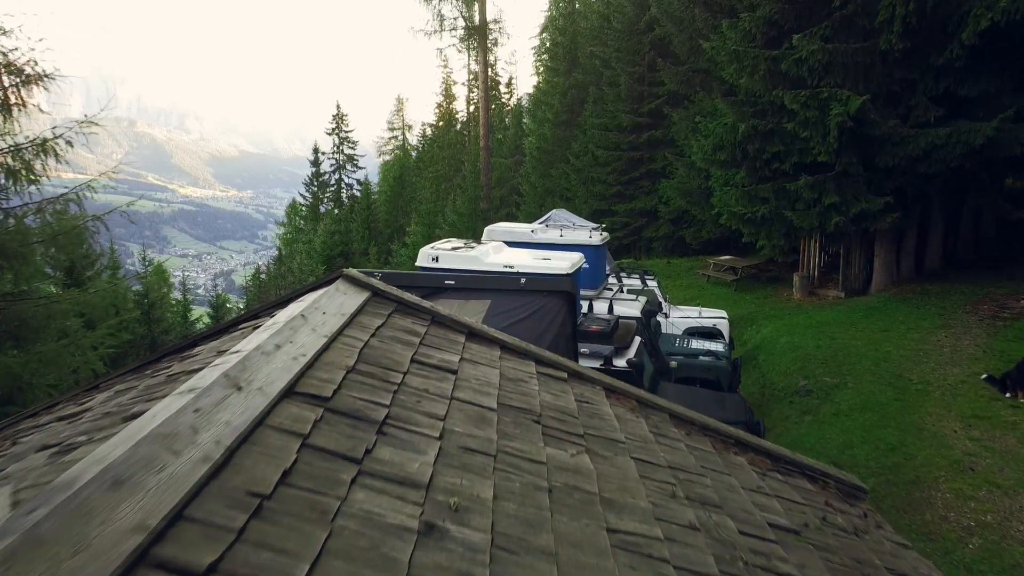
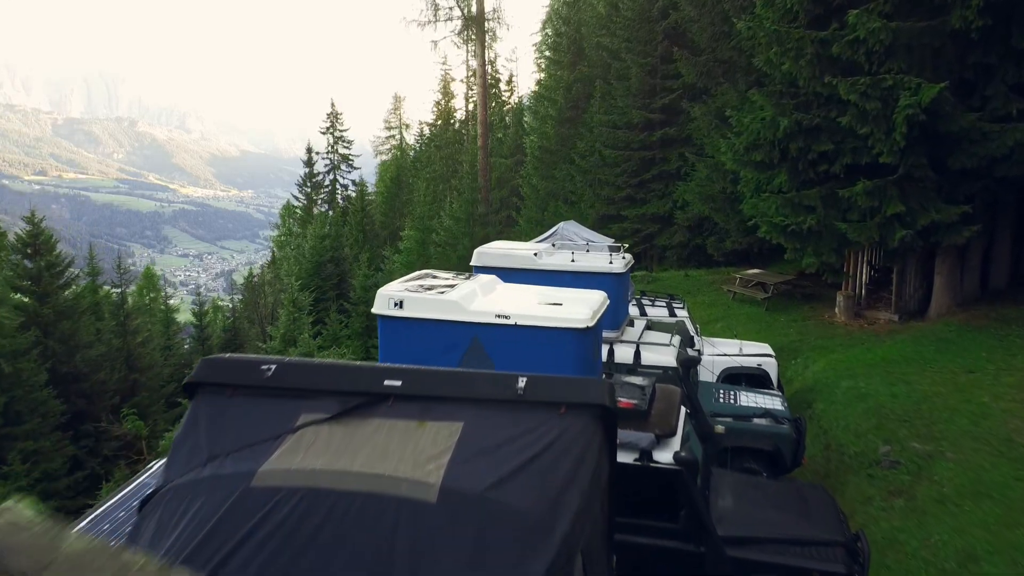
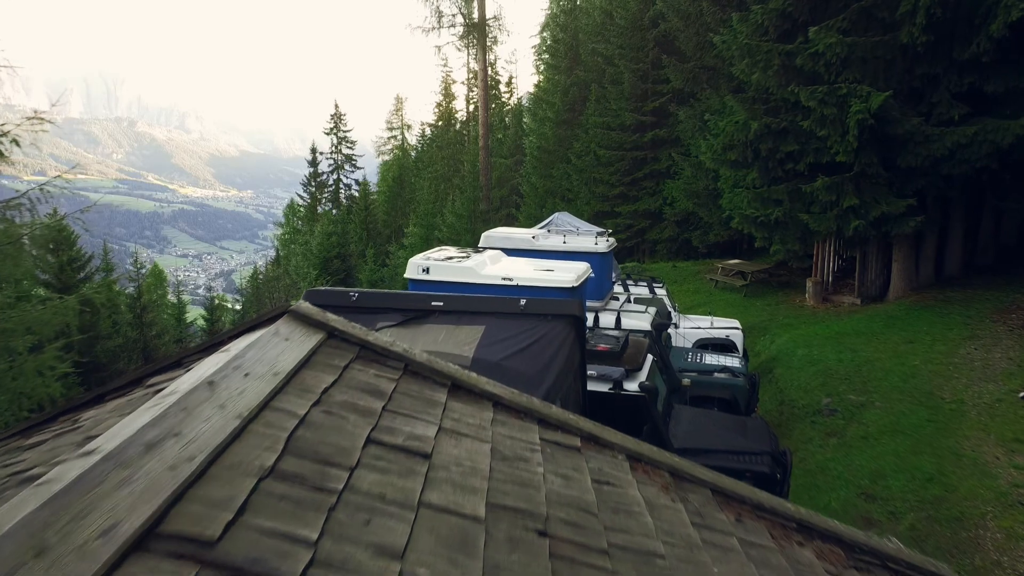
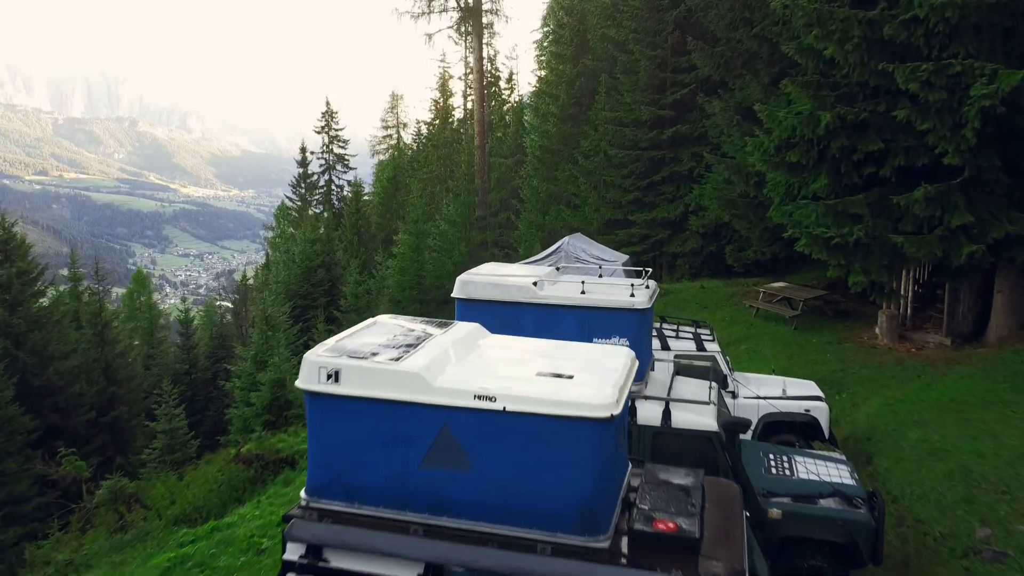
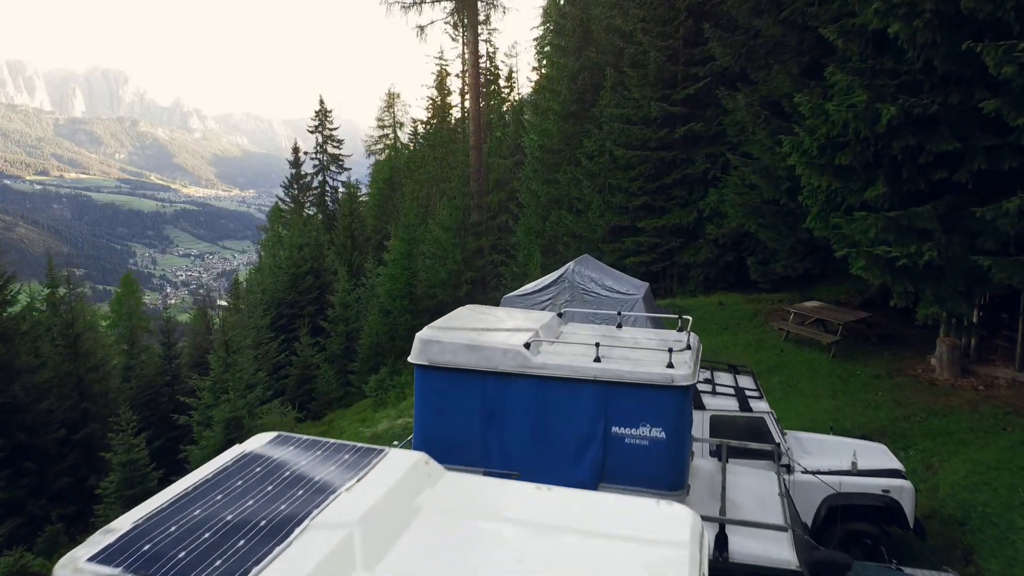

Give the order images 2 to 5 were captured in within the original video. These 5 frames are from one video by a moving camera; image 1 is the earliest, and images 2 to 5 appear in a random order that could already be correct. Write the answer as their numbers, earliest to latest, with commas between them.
3, 2, 4, 5
